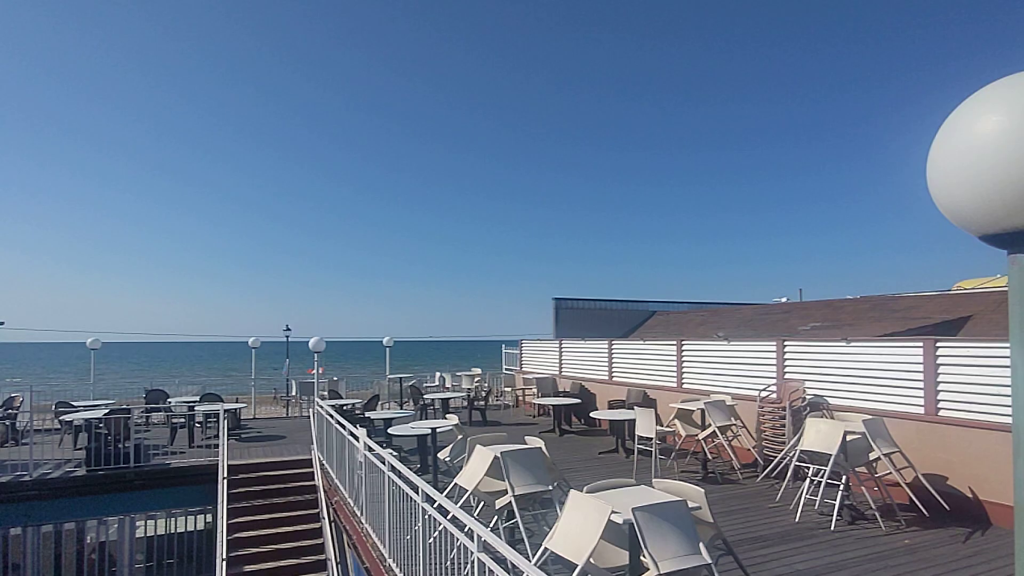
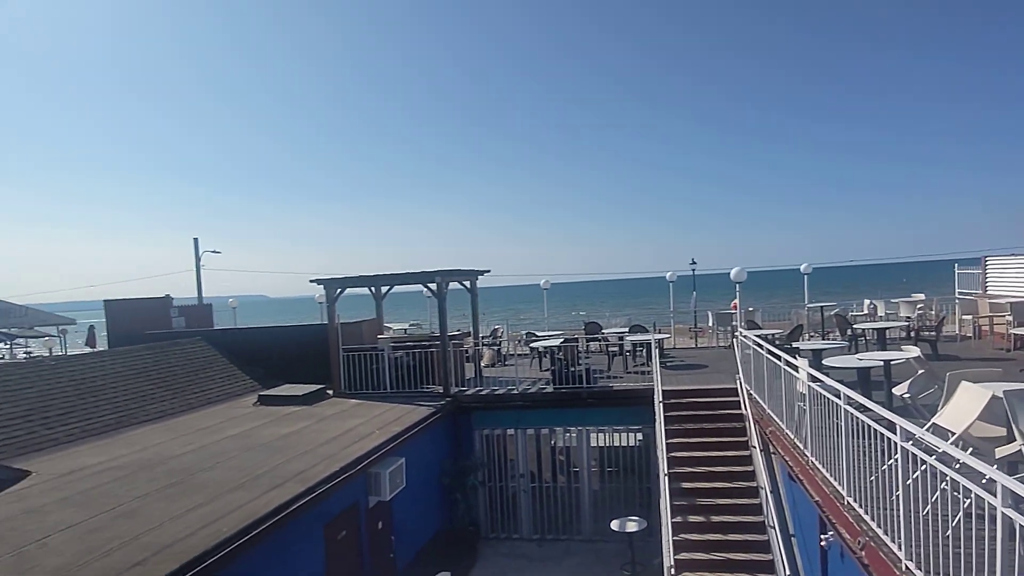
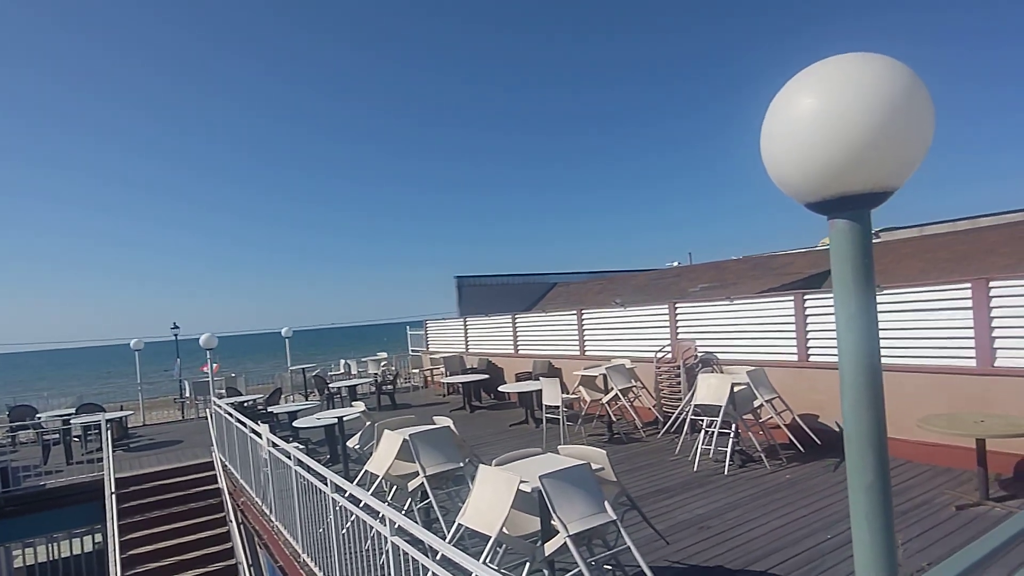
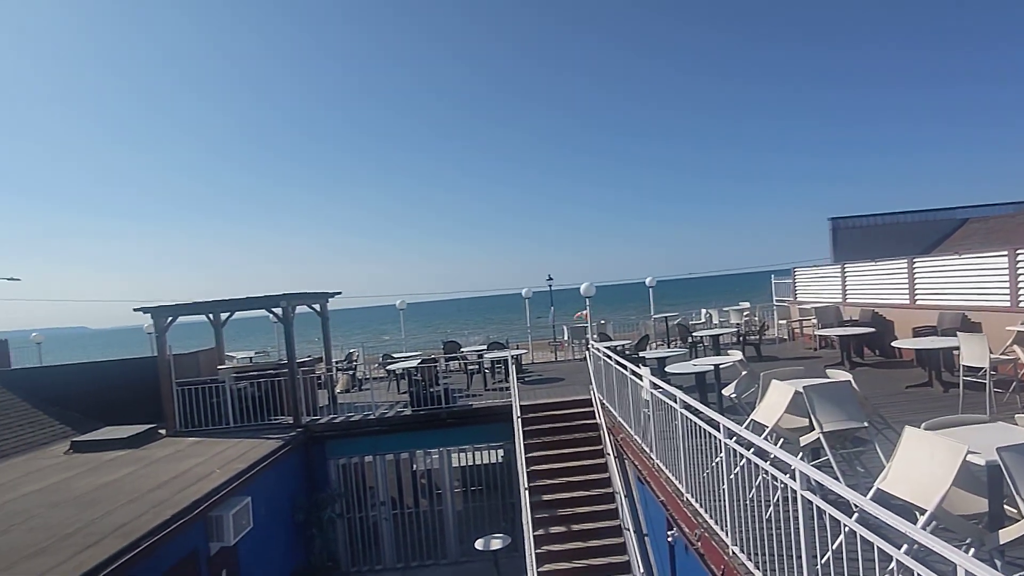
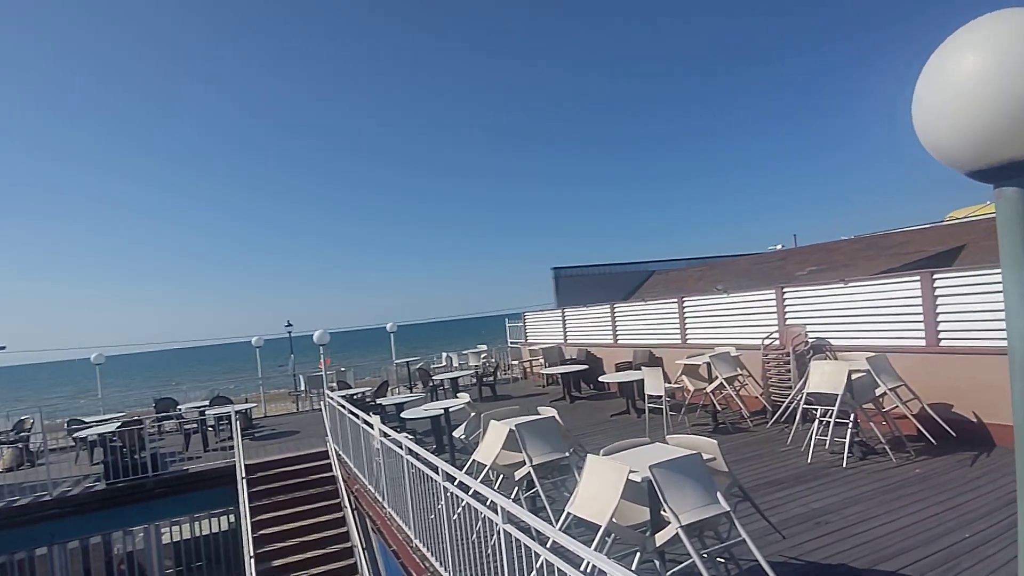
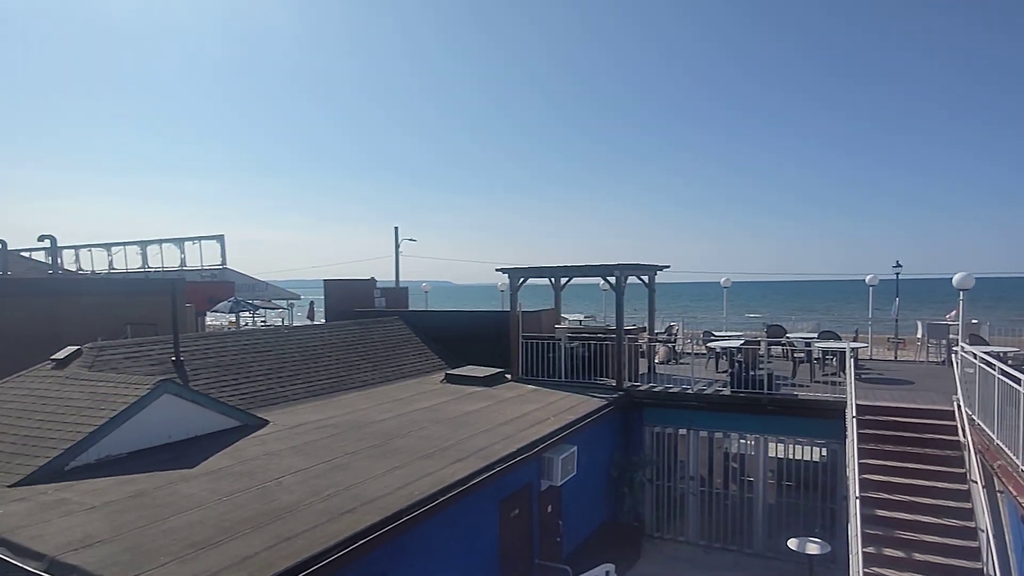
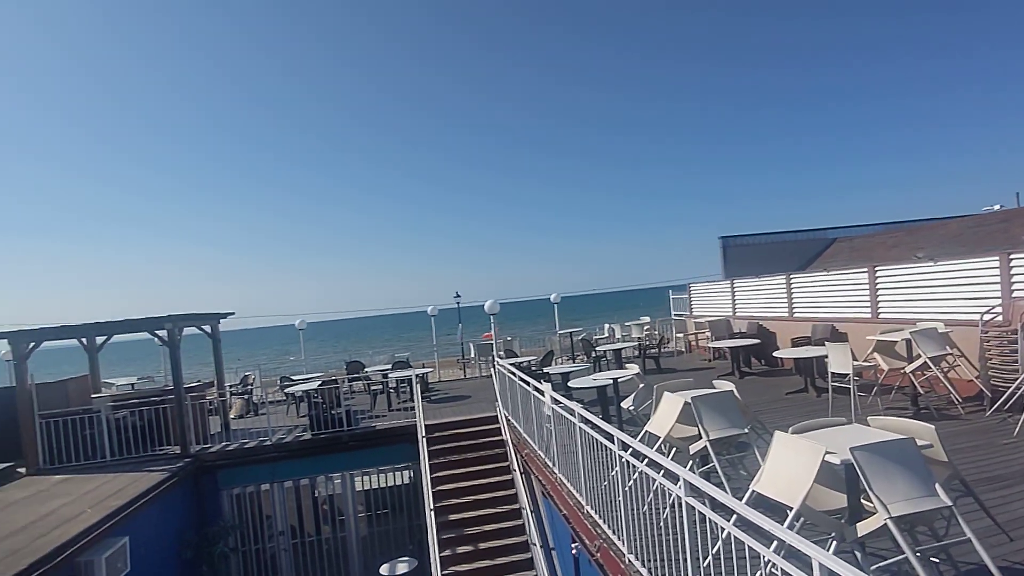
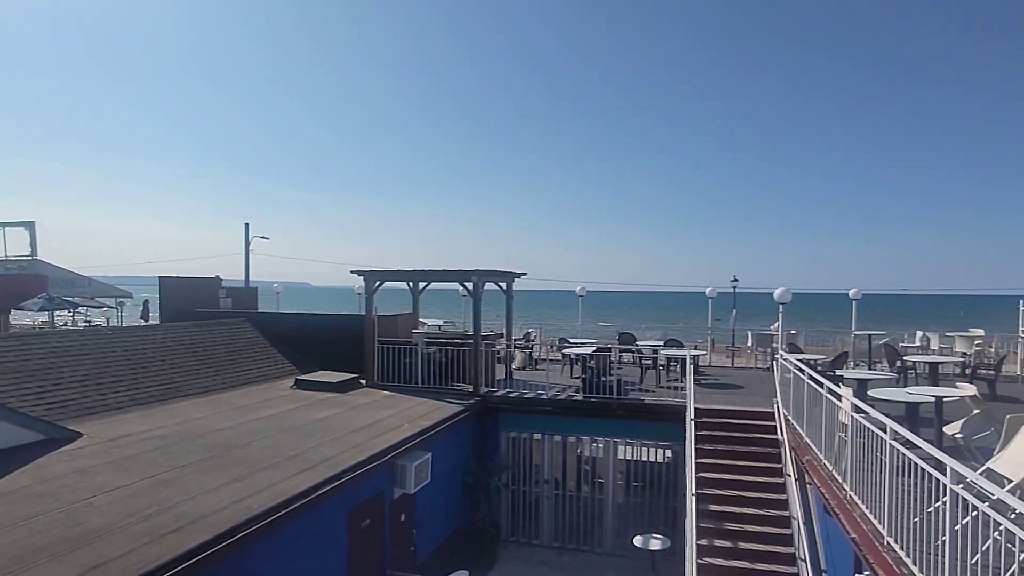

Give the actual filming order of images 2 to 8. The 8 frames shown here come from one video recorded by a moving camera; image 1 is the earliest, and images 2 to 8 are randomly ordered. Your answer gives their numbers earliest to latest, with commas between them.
3, 5, 7, 4, 2, 6, 8
